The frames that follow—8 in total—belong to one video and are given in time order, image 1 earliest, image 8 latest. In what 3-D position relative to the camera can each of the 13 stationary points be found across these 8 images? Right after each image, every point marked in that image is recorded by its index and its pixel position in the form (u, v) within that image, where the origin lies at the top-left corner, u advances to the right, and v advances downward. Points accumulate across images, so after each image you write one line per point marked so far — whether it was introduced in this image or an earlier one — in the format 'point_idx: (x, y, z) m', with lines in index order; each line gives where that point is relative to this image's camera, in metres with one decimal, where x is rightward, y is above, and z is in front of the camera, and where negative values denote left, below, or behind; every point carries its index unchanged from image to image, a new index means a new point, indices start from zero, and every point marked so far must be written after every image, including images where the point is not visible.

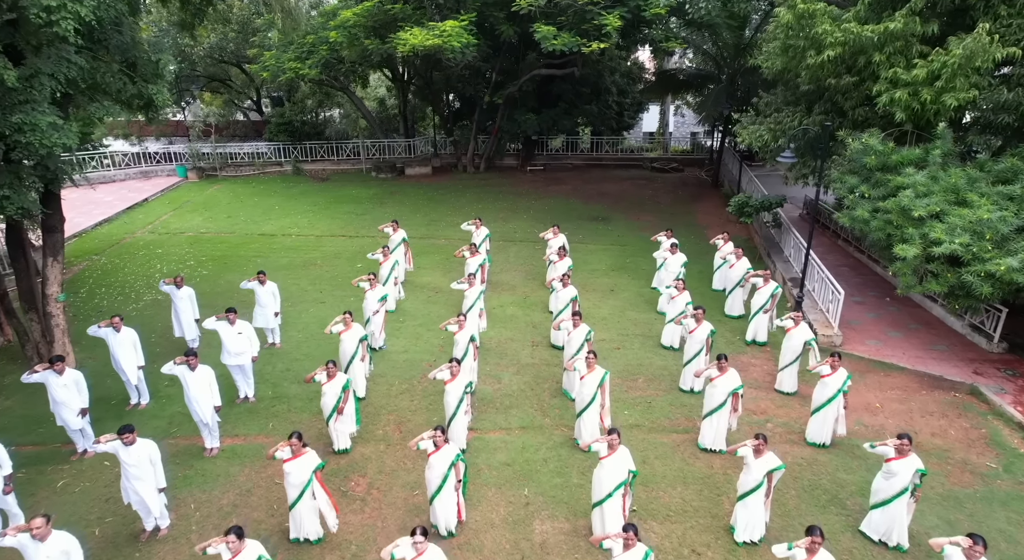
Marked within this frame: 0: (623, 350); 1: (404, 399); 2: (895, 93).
0: (+1.7, -1.1, +9.3) m
1: (-1.4, -1.6, +8.2) m
2: (+5.2, +2.5, +8.2) m
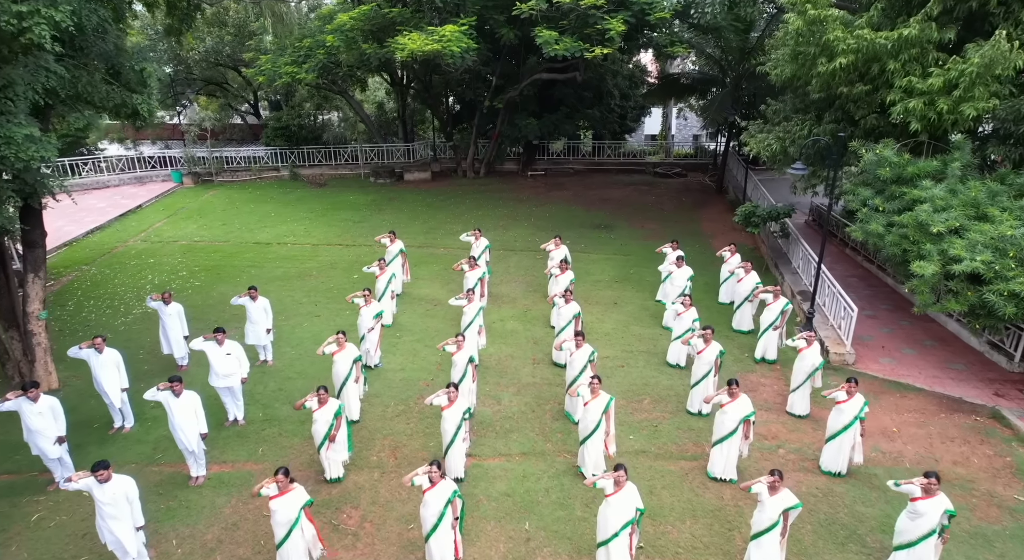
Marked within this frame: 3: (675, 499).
0: (+1.7, -1.3, +9.0) m
1: (-1.4, -1.8, +7.9) m
2: (+5.2, +2.3, +7.8) m
3: (+1.7, -2.3, +6.5) m
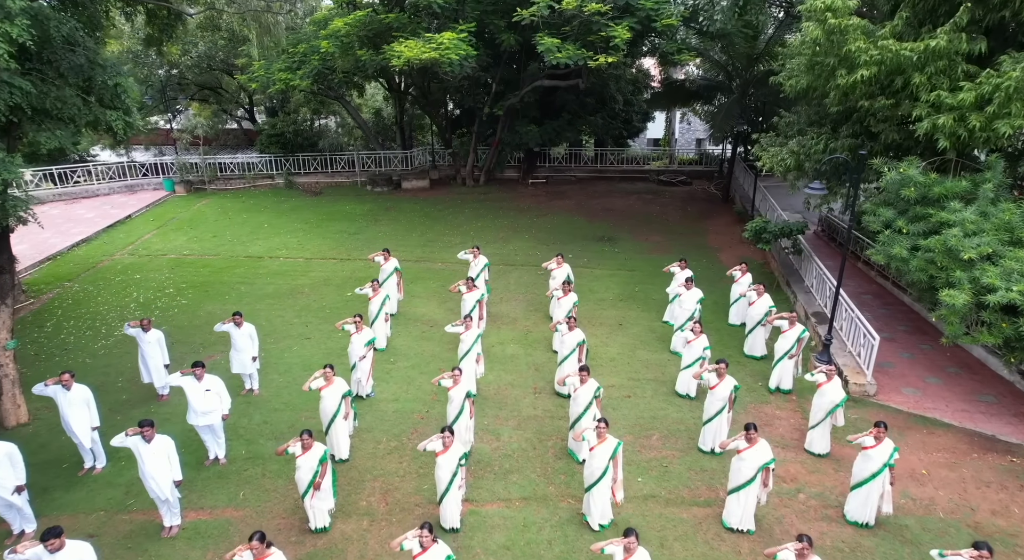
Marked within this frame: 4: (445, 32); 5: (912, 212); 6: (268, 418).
0: (+1.7, -1.6, +8.5) m
1: (-1.4, -2.2, +7.4) m
2: (+5.2, +1.9, +7.3) m
3: (+1.7, -2.7, +6.0) m
4: (-1.6, +5.8, +14.6) m
5: (+5.2, +0.9, +7.9) m
6: (-3.2, -1.8, +8.2) m
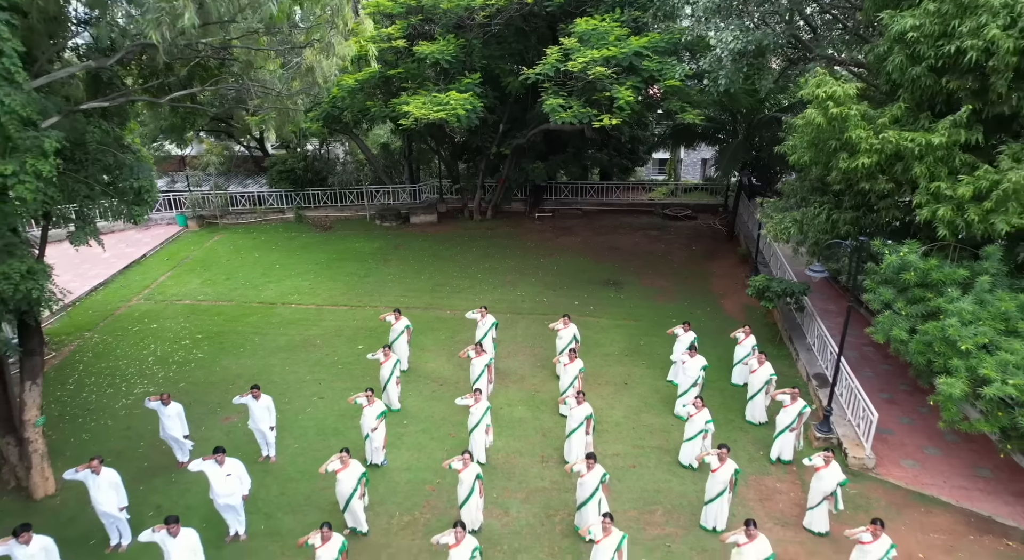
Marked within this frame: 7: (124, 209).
0: (+1.8, -2.7, +8.7) m
1: (-1.3, -3.2, +7.6) m
2: (+5.3, +0.9, +7.6) m
3: (+1.8, -3.7, +6.2) m
4: (-1.4, +4.7, +14.9) m
5: (+5.3, -0.2, +8.1) m
6: (-3.1, -2.9, +8.5) m
7: (-5.0, +0.9, +7.9) m
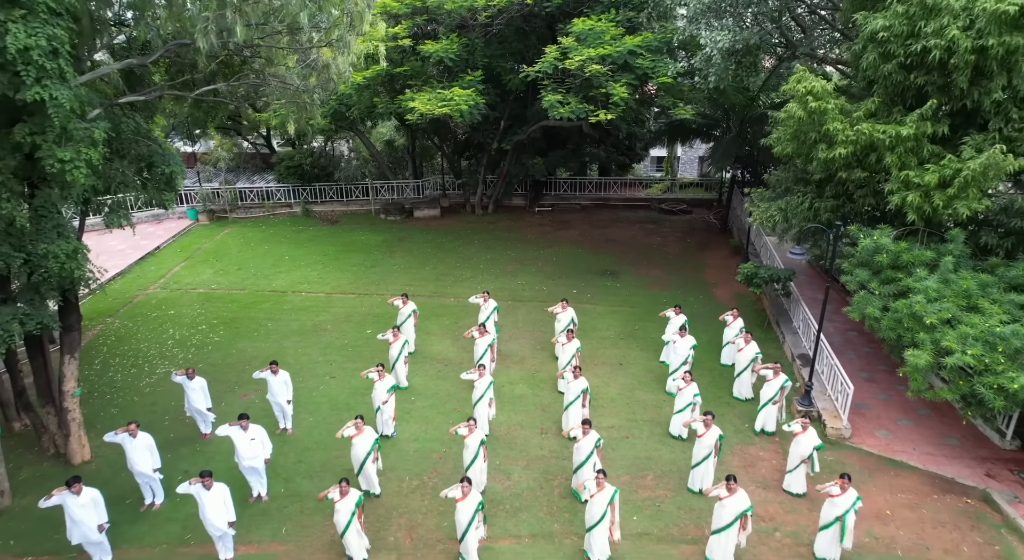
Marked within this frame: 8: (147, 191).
0: (+1.8, -2.4, +9.4) m
1: (-1.3, -2.9, +8.3) m
2: (+5.3, +1.1, +8.2) m
3: (+1.8, -3.4, +6.8) m
4: (-1.4, +5.0, +15.5) m
5: (+5.3, +0.1, +8.7) m
6: (-3.1, -2.6, +9.1) m
7: (-5.0, +1.2, +8.5) m
8: (-5.1, +1.2, +8.5) m
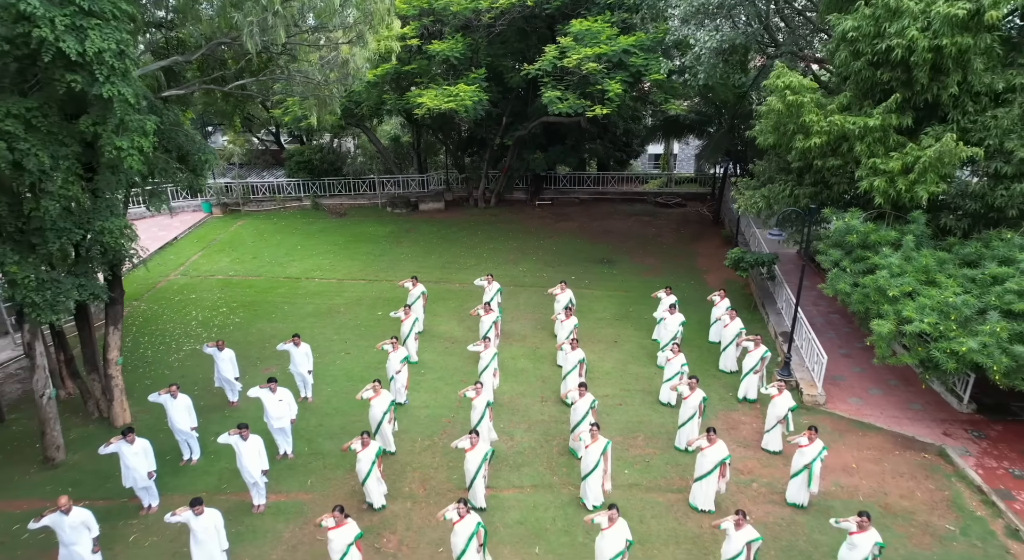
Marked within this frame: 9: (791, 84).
0: (+1.9, -2.1, +10.2) m
1: (-1.3, -2.6, +9.1) m
2: (+5.3, +1.5, +9.0) m
3: (+1.9, -3.1, +7.7) m
4: (-1.4, +5.3, +16.4) m
5: (+5.3, +0.4, +9.6) m
6: (-3.1, -2.3, +9.9) m
7: (-4.9, +1.5, +9.4) m
8: (-5.0, +1.6, +9.3) m
9: (+4.6, +3.2, +10.1) m
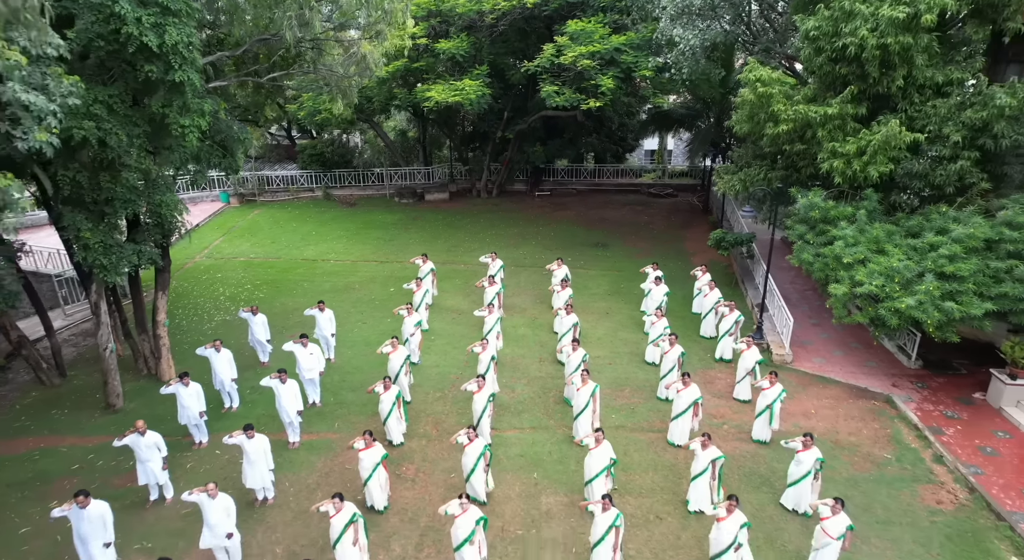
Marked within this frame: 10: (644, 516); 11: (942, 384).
0: (+1.9, -1.6, +11.5) m
1: (-1.2, -2.1, +10.4) m
2: (+5.4, +2.0, +10.3) m
3: (+1.9, -2.6, +8.9) m
4: (-1.3, +5.8, +17.6) m
5: (+5.4, +0.9, +10.8) m
6: (-3.0, -1.8, +11.2) m
7: (-4.9, +2.0, +10.6) m
8: (-5.0, +2.1, +10.6) m
9: (+4.6, +3.7, +11.3) m
10: (+1.7, -3.0, +7.9) m
11: (+7.2, -1.7, +10.2) m
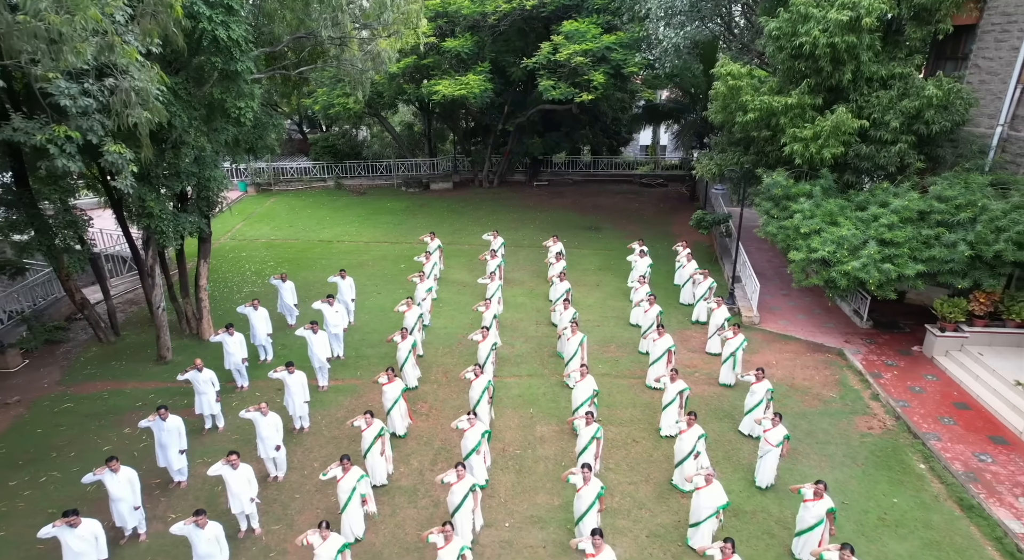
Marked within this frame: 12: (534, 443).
0: (+1.9, -1.0, +12.9) m
1: (-1.3, -1.5, +11.9) m
2: (+5.4, +2.6, +11.8) m
3: (+1.9, -2.0, +10.4) m
4: (-1.3, +6.5, +19.1) m
5: (+5.4, +1.5, +12.3) m
6: (-3.0, -1.2, +12.7) m
7: (-4.9, +2.6, +12.1) m
8: (-5.0, +2.7, +12.1) m
9: (+4.6, +4.3, +12.8) m
10: (+1.7, -2.4, +9.4) m
11: (+7.1, -1.1, +11.7) m
12: (+0.3, -2.5, +9.3) m
